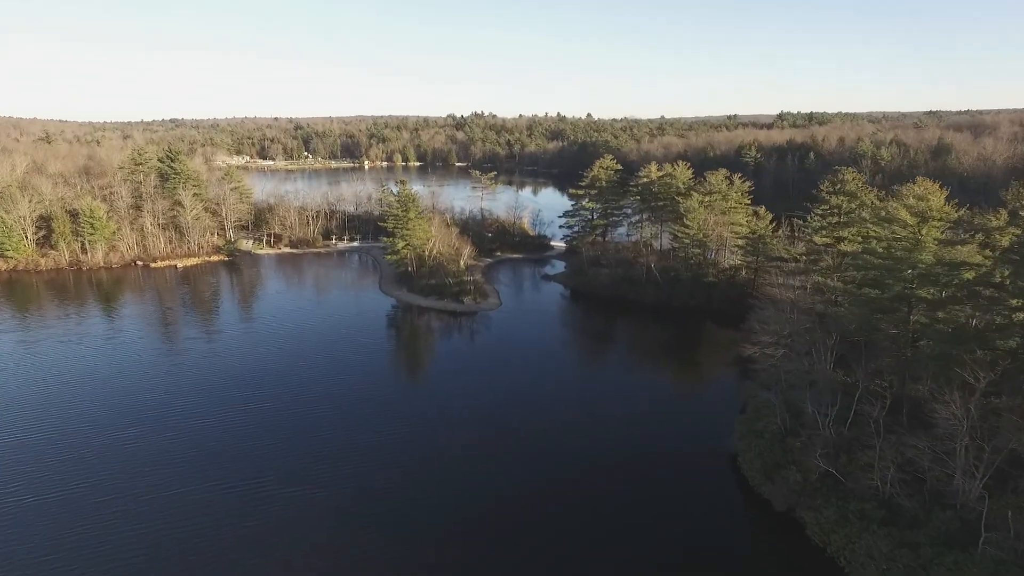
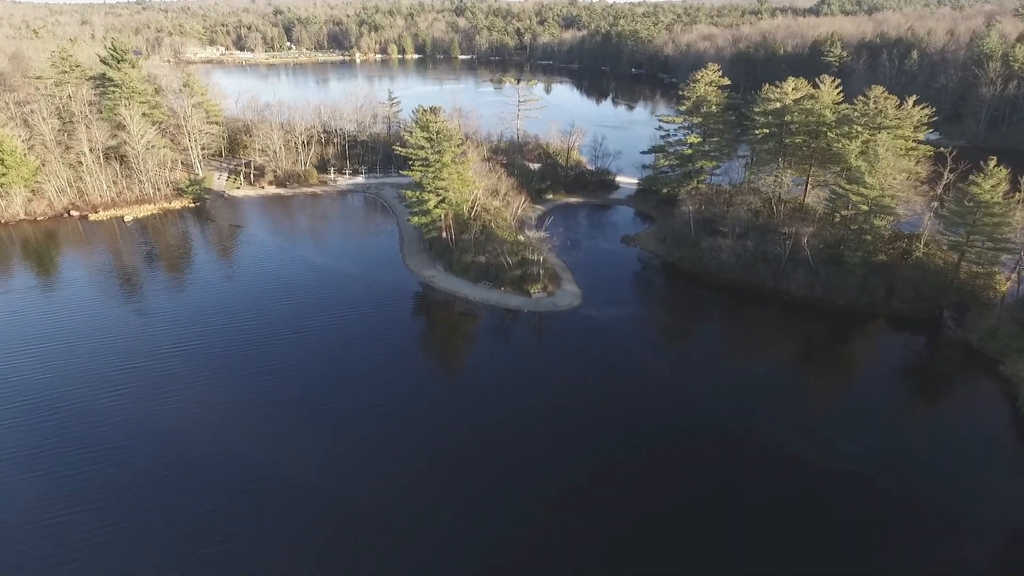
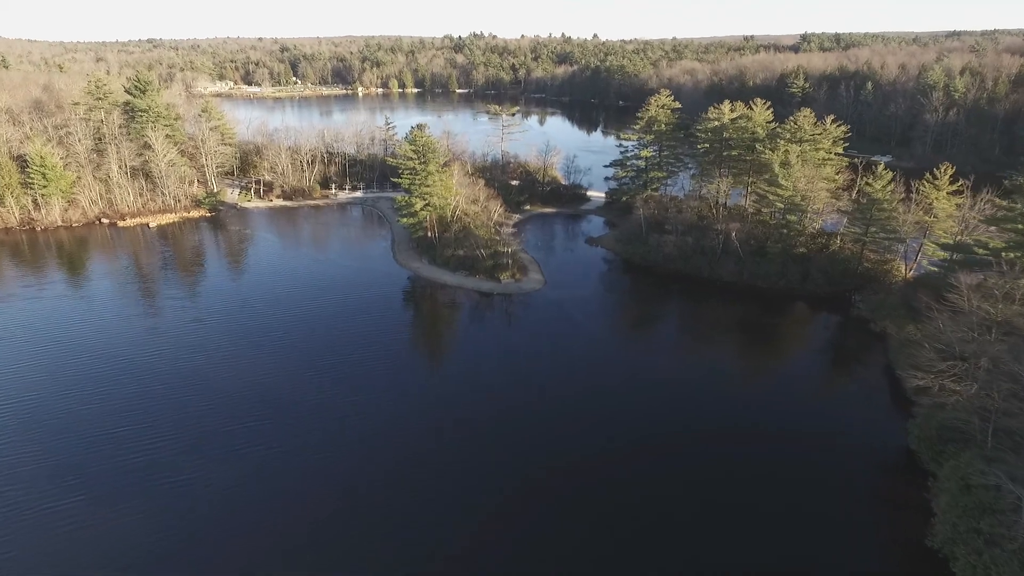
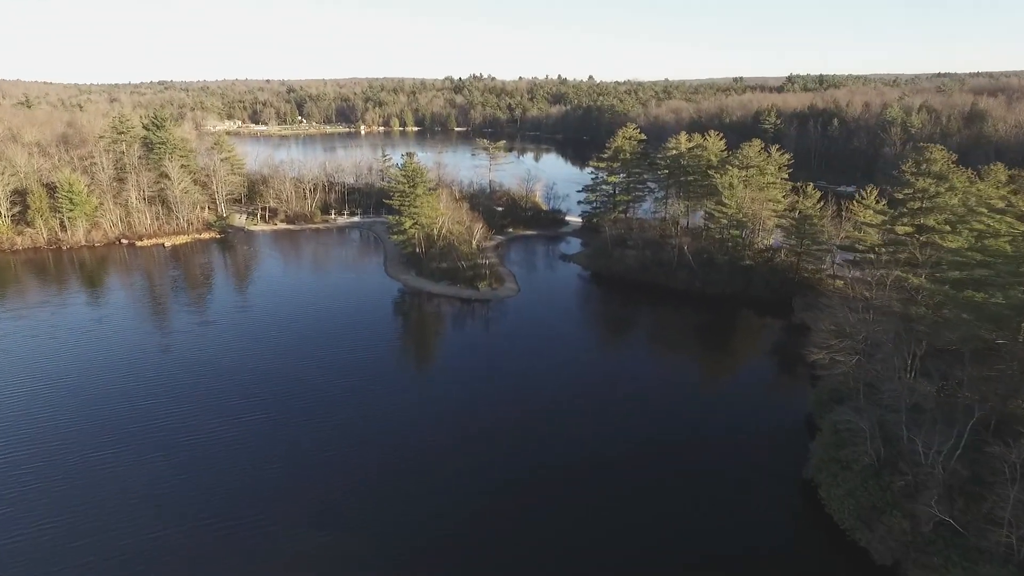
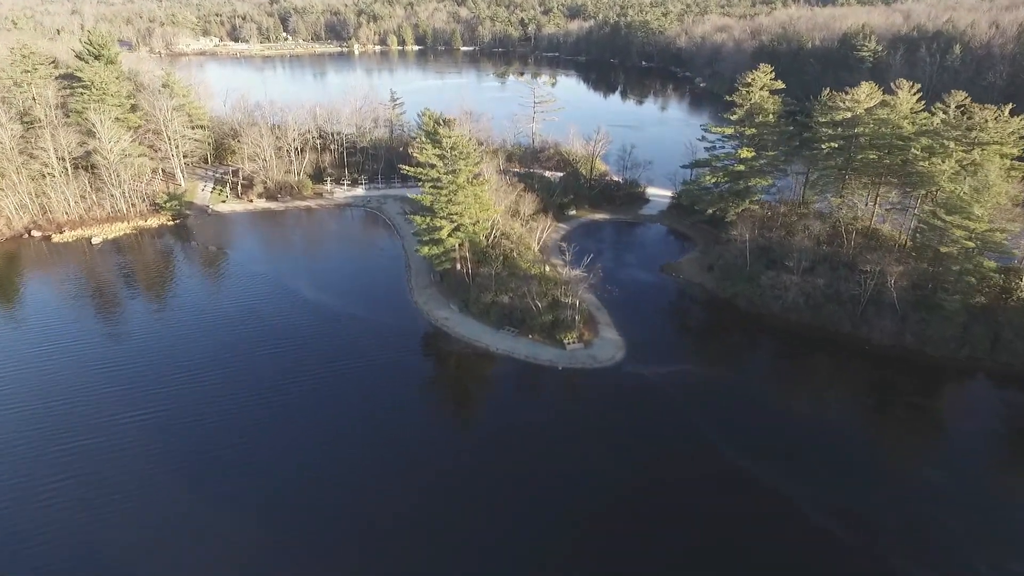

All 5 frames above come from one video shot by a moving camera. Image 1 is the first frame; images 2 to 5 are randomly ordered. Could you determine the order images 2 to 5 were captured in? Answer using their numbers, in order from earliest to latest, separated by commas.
4, 3, 2, 5
